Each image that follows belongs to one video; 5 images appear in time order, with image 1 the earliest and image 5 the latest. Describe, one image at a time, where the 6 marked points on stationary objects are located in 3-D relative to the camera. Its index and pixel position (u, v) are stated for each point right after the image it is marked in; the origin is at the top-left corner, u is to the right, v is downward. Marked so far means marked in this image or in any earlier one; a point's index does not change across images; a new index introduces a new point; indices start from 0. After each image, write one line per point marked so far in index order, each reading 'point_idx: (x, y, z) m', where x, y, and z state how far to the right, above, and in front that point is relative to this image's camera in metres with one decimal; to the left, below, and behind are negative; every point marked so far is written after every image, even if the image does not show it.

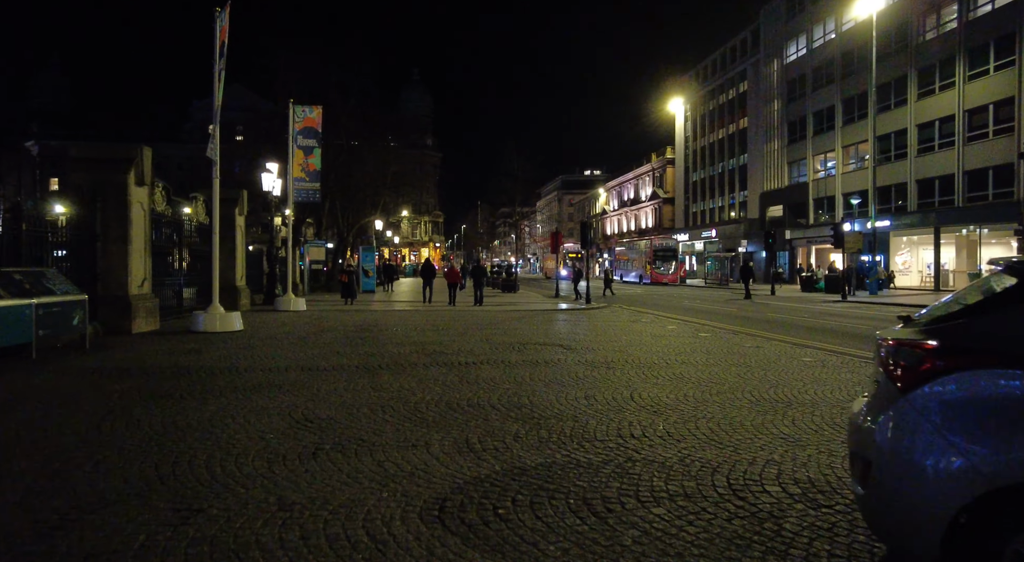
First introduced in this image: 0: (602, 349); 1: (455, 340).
0: (+1.5, -1.2, +13.1) m
1: (-1.0, -1.1, +13.6) m
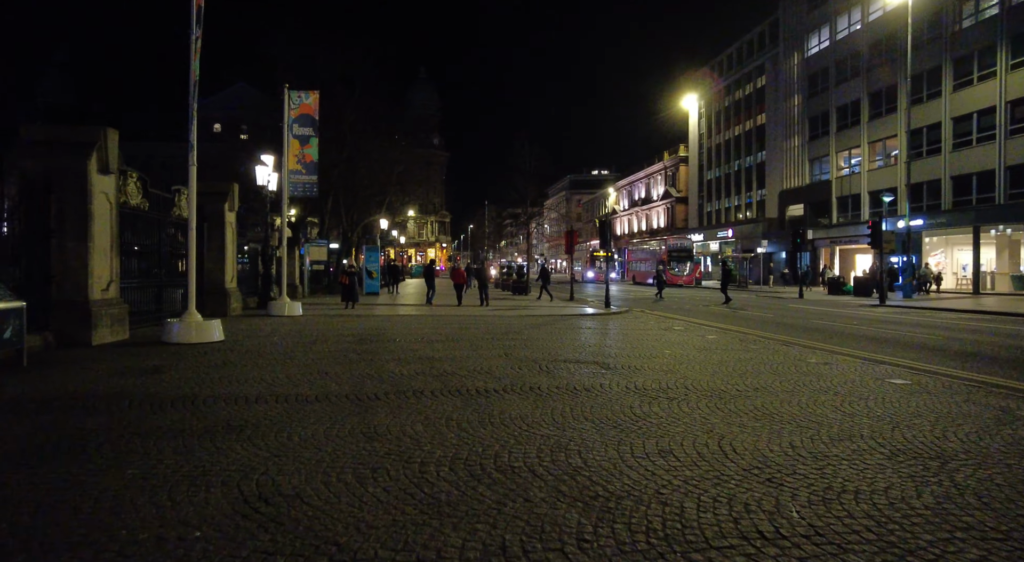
0: (+1.9, -1.3, +10.9) m
1: (-0.7, -1.1, +11.4) m
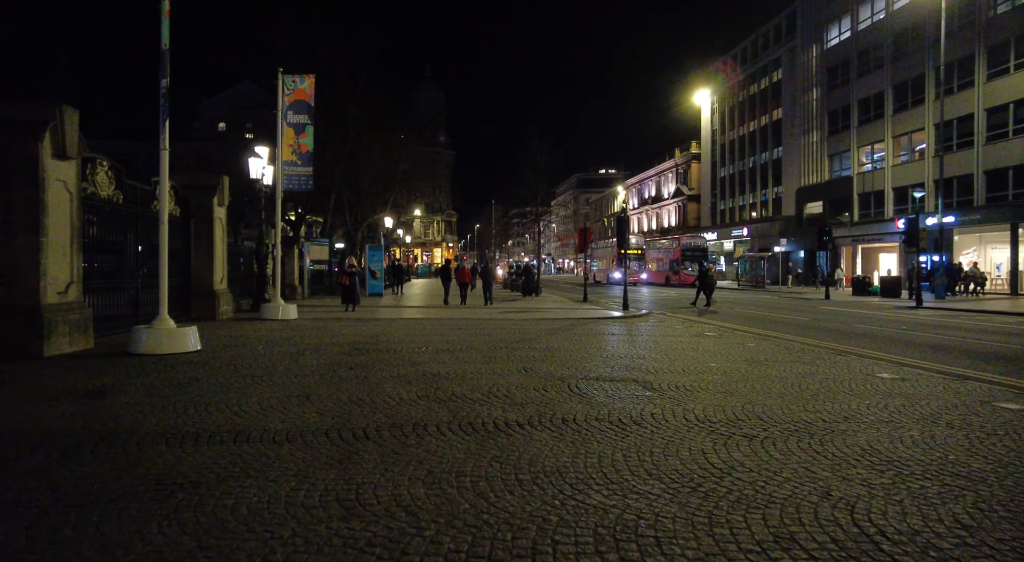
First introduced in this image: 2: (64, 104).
0: (+2.2, -1.3, +9.0) m
1: (-0.4, -1.2, +9.6) m
2: (-6.9, +2.7, +11.6) m
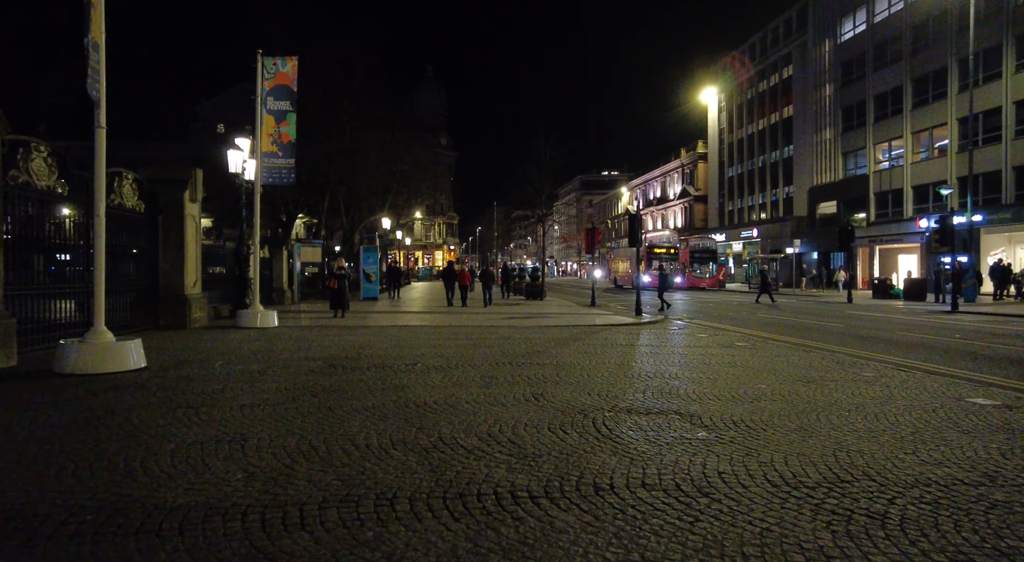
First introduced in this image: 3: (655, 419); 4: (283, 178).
0: (+2.2, -1.3, +6.9) m
1: (-0.3, -1.2, +7.5) m
2: (-6.9, +2.7, +9.6) m
3: (+1.3, -1.2, +6.9) m
4: (-5.9, +2.7, +19.6) m
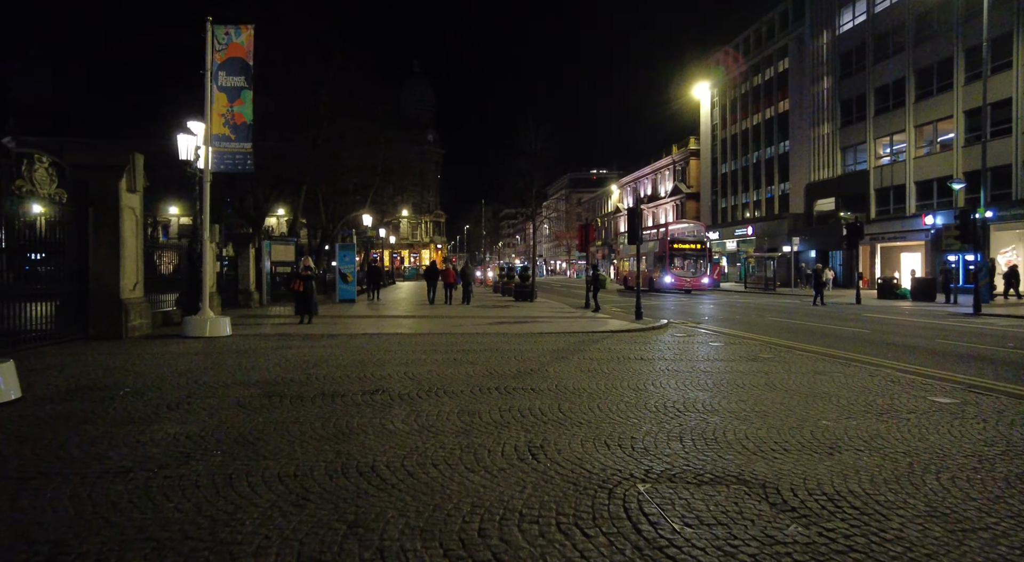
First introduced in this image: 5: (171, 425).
0: (+2.2, -1.3, +4.7) m
1: (-0.4, -1.2, +5.2) m
2: (-7.0, +2.6, +7.2) m
3: (+1.2, -1.3, +4.6) m
4: (-6.2, +2.6, +17.2) m
5: (-3.1, -1.3, +6.8) m
